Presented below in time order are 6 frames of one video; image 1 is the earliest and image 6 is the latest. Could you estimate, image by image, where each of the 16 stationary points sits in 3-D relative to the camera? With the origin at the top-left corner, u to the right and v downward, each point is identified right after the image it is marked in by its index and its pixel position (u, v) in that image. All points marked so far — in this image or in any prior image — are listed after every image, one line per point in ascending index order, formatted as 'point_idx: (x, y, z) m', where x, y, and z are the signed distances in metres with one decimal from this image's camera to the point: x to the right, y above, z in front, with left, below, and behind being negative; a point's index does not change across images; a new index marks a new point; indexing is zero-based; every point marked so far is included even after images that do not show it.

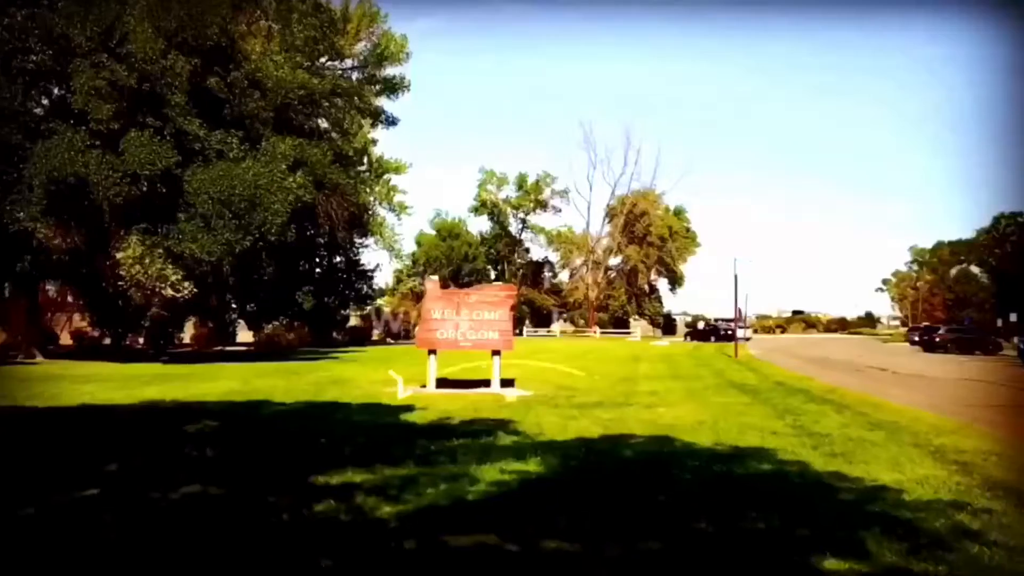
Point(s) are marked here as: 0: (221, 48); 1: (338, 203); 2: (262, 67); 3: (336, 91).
0: (-3.2, +2.6, +9.9) m
1: (-1.8, +0.9, +9.3) m
2: (-2.6, +2.3, +9.0) m
3: (-1.8, +2.0, +9.5) m
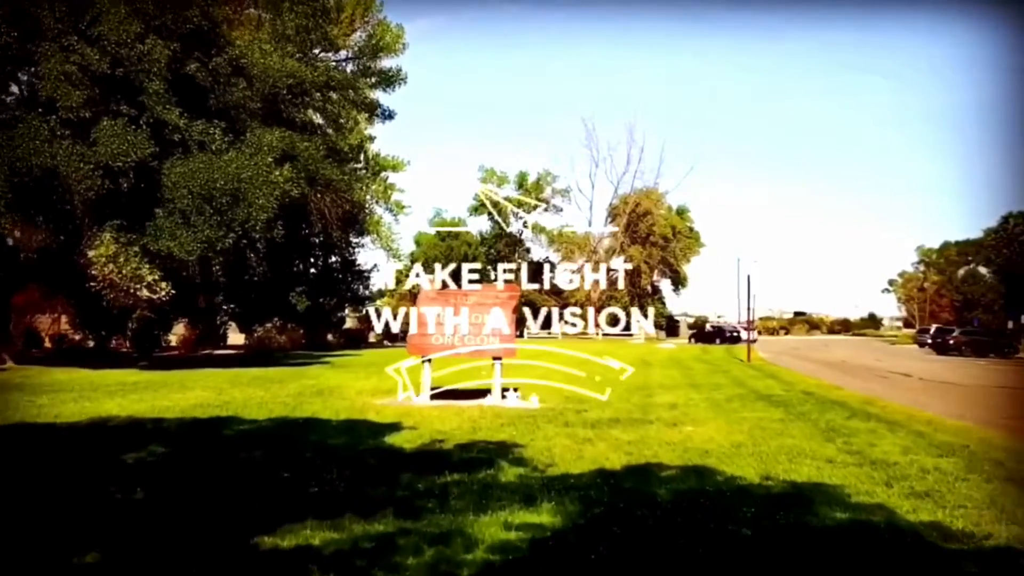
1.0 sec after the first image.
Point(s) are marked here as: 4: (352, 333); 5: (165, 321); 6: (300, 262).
0: (-3.2, +2.6, +9.5) m
1: (-1.7, +0.9, +8.9) m
2: (-2.5, +2.3, +8.6) m
3: (-1.8, +2.0, +9.0) m
4: (-1.4, -0.4, +8.3) m
5: (-3.3, -0.3, +8.8) m
6: (-2.0, +0.2, +8.7) m
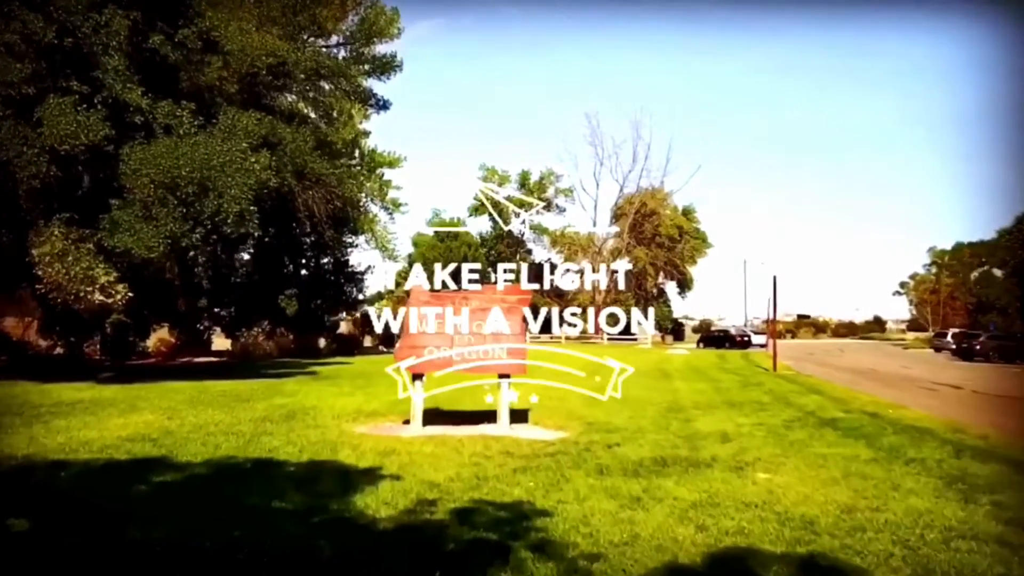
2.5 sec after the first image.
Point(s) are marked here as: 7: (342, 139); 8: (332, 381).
0: (-3.2, +2.6, +8.7) m
1: (-1.7, +0.8, +8.2) m
2: (-2.5, +2.3, +7.9) m
3: (-1.8, +2.0, +8.3) m
4: (-1.4, -0.4, +7.6) m
5: (-3.3, -0.3, +8.1) m
6: (-2.0, +0.2, +7.9) m
7: (-1.5, +1.3, +8.3) m
8: (-1.5, -0.8, +7.5) m
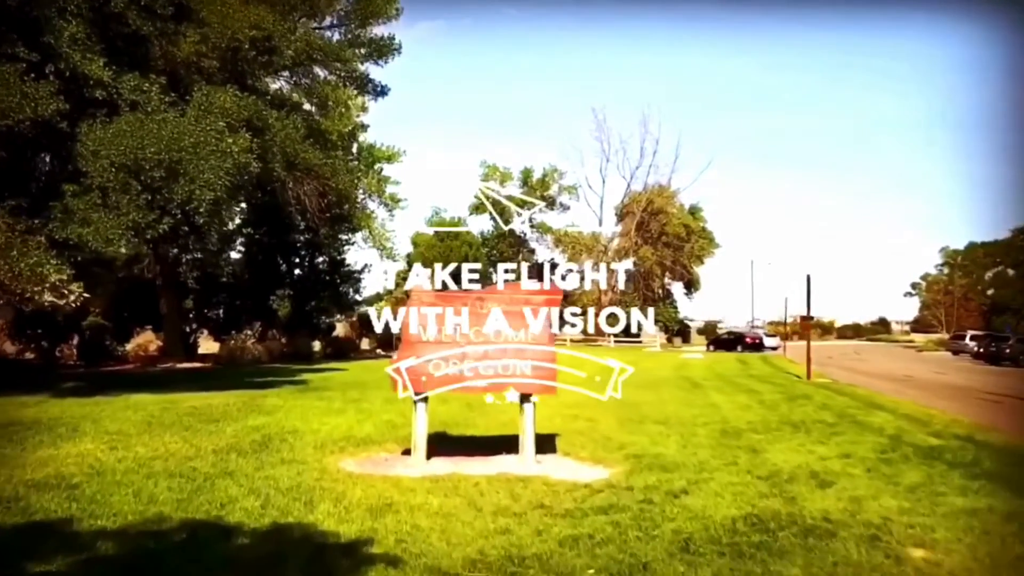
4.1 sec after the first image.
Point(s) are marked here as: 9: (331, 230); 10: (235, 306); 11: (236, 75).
0: (-3.1, +2.6, +8.0) m
1: (-1.6, +0.8, +7.5) m
2: (-2.4, +2.3, +7.2) m
3: (-1.7, +2.0, +7.6) m
4: (-1.3, -0.4, +6.9) m
5: (-3.2, -0.3, +7.4) m
6: (-1.9, +0.2, +7.2) m
7: (-1.5, +1.3, +7.6) m
8: (-1.4, -0.8, +6.8) m
9: (-1.5, +0.5, +7.2) m
10: (-2.3, -0.1, +7.2) m
11: (-2.2, +1.7, +7.3) m
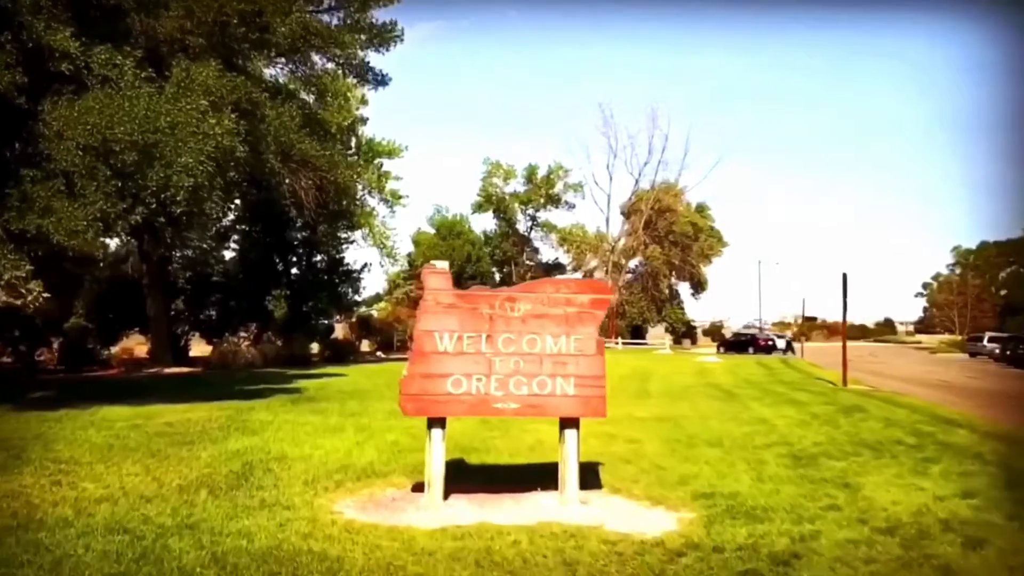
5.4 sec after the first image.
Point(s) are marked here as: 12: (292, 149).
0: (-3.0, +2.6, +7.5) m
1: (-1.5, +0.8, +6.9) m
2: (-2.3, +2.3, +6.6) m
3: (-1.6, +2.0, +7.1) m
4: (-1.2, -0.4, +6.3) m
5: (-3.1, -0.3, +6.8) m
6: (-1.8, +0.2, +6.7) m
7: (-1.4, +1.3, +7.1) m
8: (-1.3, -0.8, +6.3) m
9: (-1.4, +0.5, +6.6) m
10: (-2.2, -0.1, +6.7) m
11: (-2.1, +1.7, +6.8) m
12: (-1.7, +1.1, +6.9) m
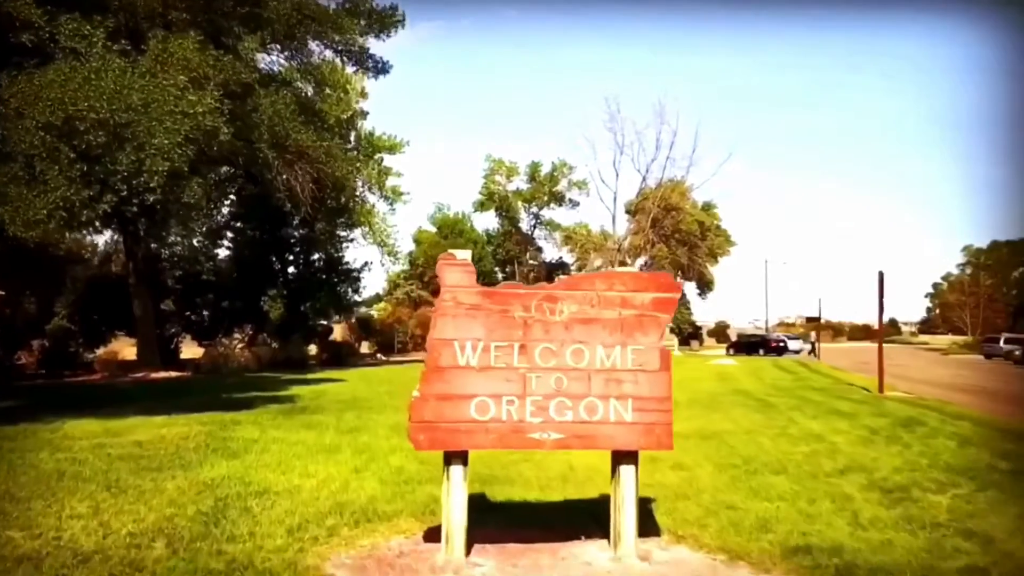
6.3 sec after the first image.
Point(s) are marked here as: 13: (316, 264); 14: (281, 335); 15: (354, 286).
0: (-2.9, +2.6, +7.0) m
1: (-1.5, +0.8, +6.4) m
2: (-2.3, +2.3, +6.1) m
3: (-1.5, +2.0, +6.6) m
4: (-1.2, -0.4, +5.8) m
5: (-3.1, -0.3, +6.3) m
6: (-1.7, +0.2, +6.2) m
7: (-1.3, +1.3, +6.6) m
8: (-1.3, -0.8, +5.8) m
9: (-1.3, +0.5, +6.1) m
10: (-2.1, -0.1, +6.2) m
11: (-2.1, +1.7, +6.3) m
12: (-1.6, +1.1, +6.4) m
13: (-1.4, +0.2, +6.1) m
14: (-1.6, -0.4, +6.3) m
15: (-1.1, 0.0, +5.9) m
